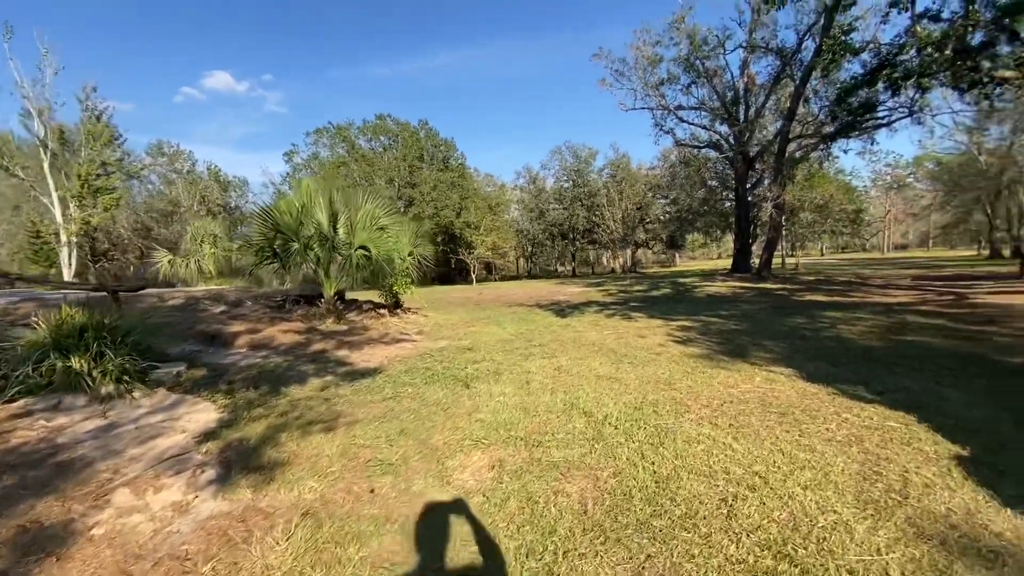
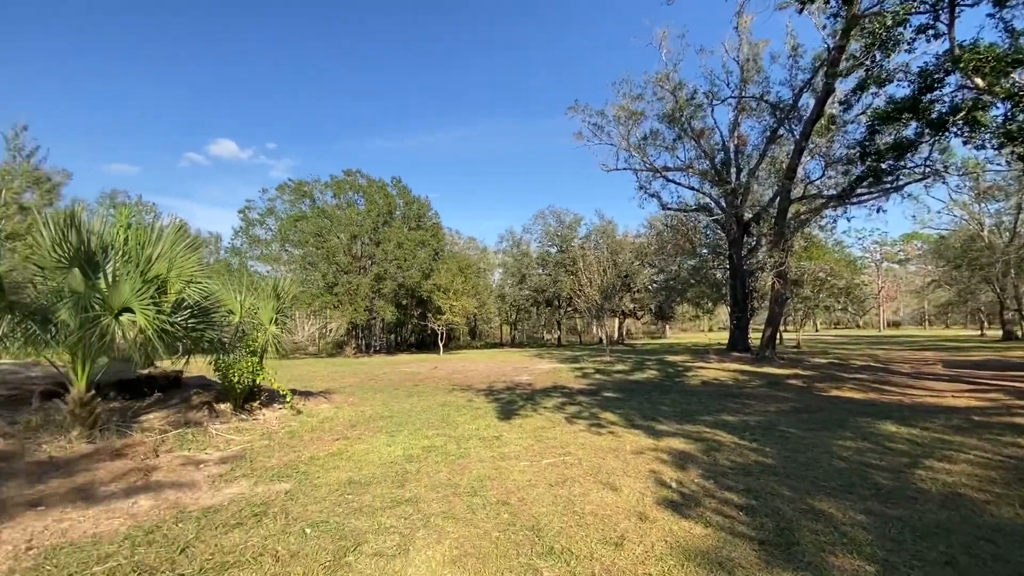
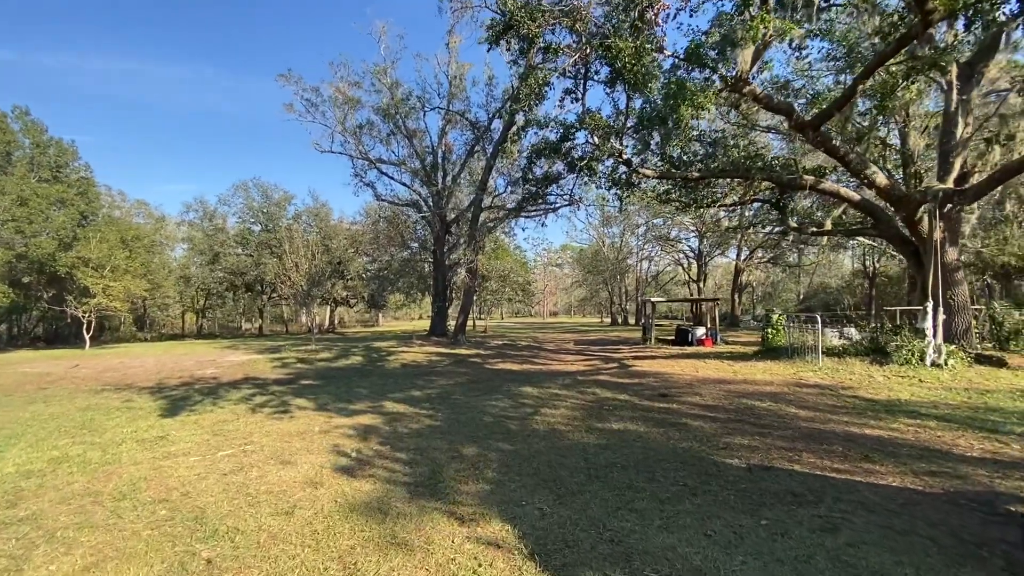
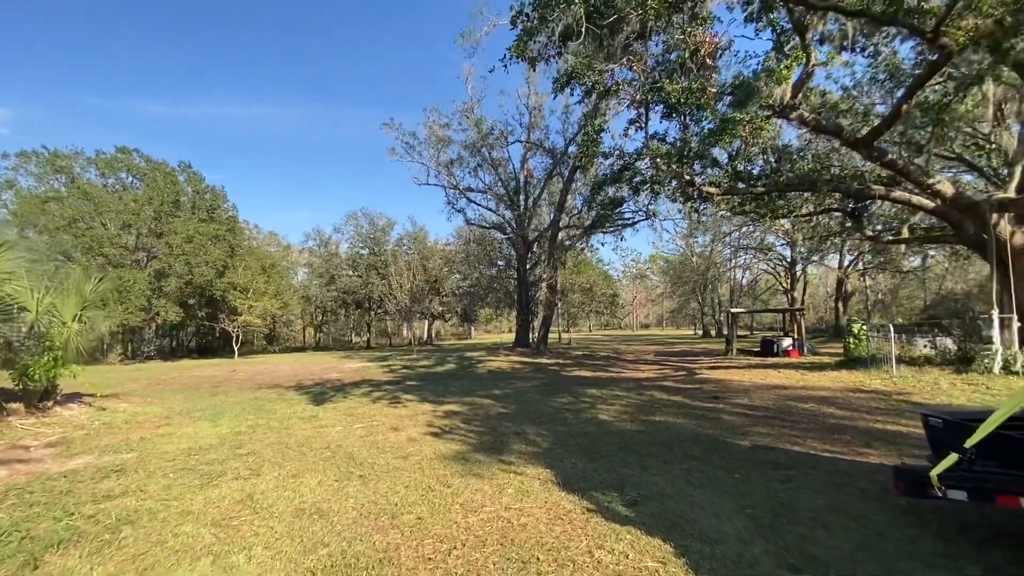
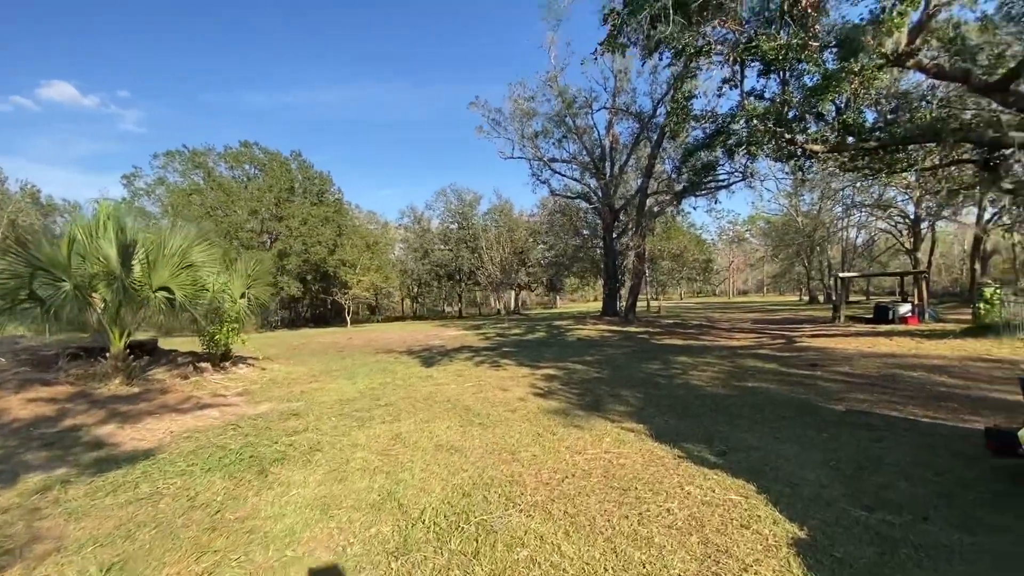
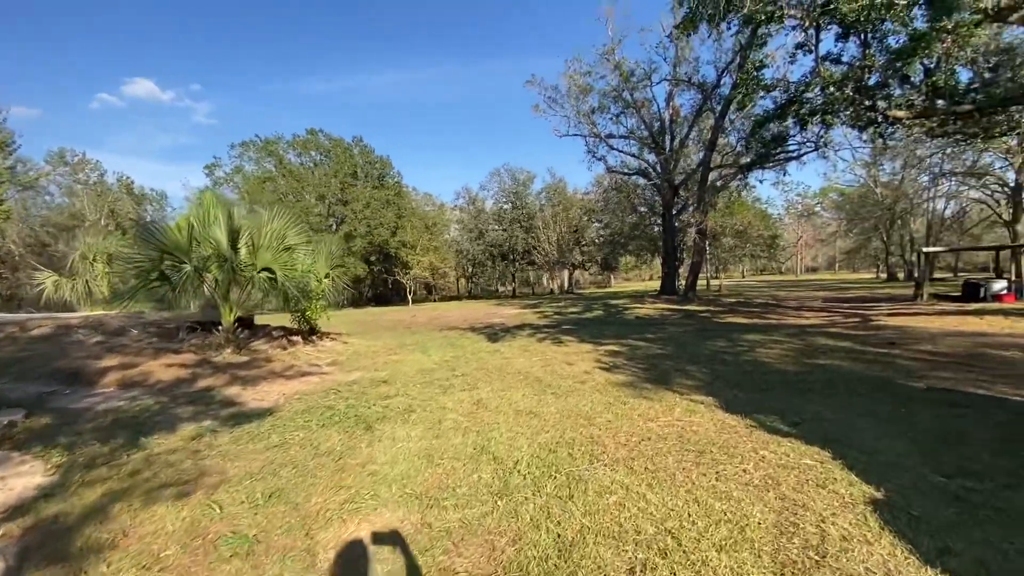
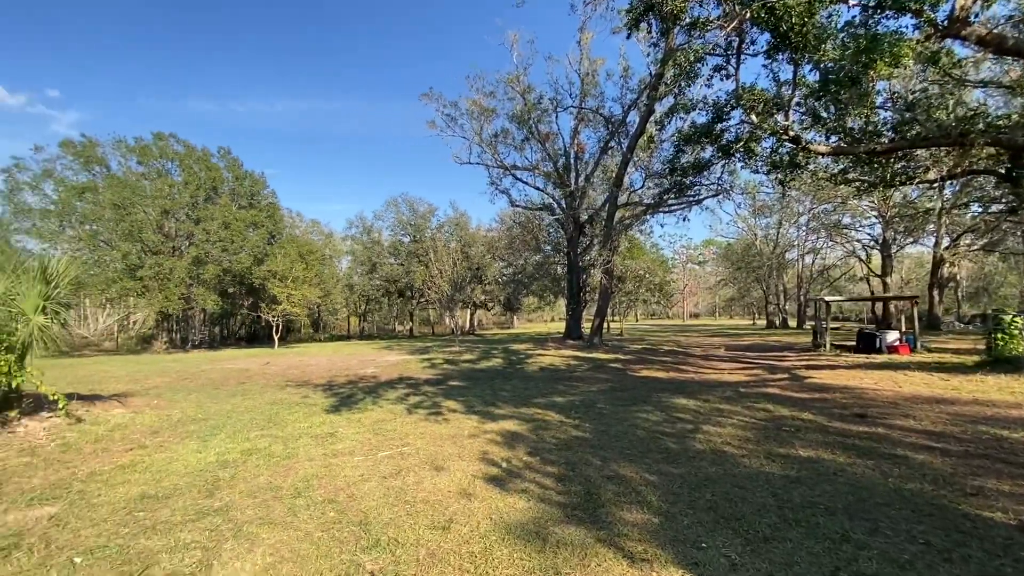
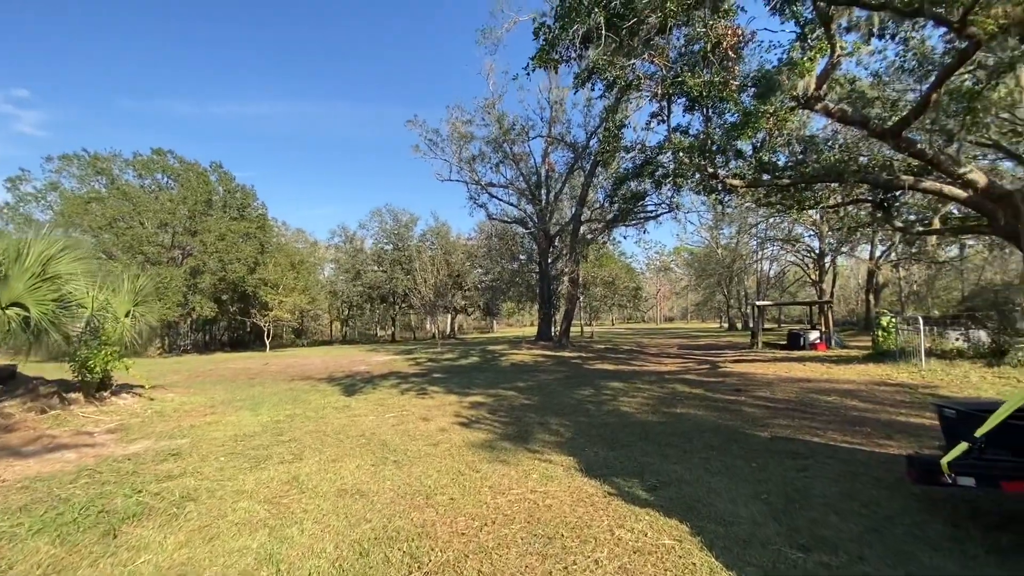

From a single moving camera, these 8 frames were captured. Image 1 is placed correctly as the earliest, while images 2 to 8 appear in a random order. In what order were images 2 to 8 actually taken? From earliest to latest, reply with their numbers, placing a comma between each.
6, 5, 8, 4, 3, 7, 2
